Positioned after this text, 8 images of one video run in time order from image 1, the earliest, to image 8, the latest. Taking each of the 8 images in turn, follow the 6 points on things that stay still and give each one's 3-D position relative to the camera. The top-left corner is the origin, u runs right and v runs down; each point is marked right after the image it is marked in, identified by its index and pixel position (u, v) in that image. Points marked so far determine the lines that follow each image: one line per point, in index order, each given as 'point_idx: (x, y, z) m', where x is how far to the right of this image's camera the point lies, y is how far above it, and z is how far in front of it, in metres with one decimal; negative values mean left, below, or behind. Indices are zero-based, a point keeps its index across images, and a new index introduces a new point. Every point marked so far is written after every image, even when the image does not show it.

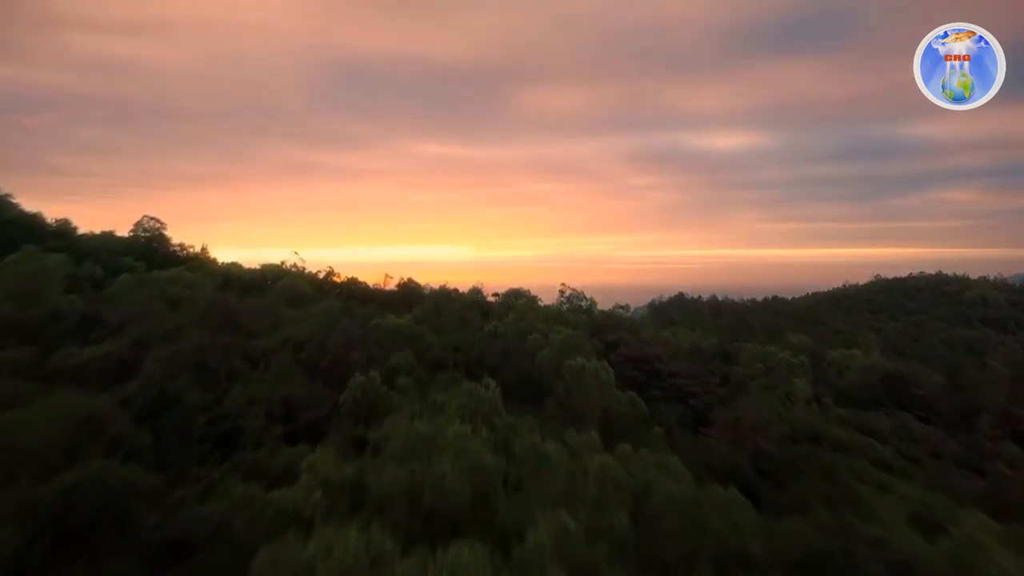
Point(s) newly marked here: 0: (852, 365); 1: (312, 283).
0: (+4.1, -0.9, +12.9) m
1: (-2.5, 0.0, +13.5) m
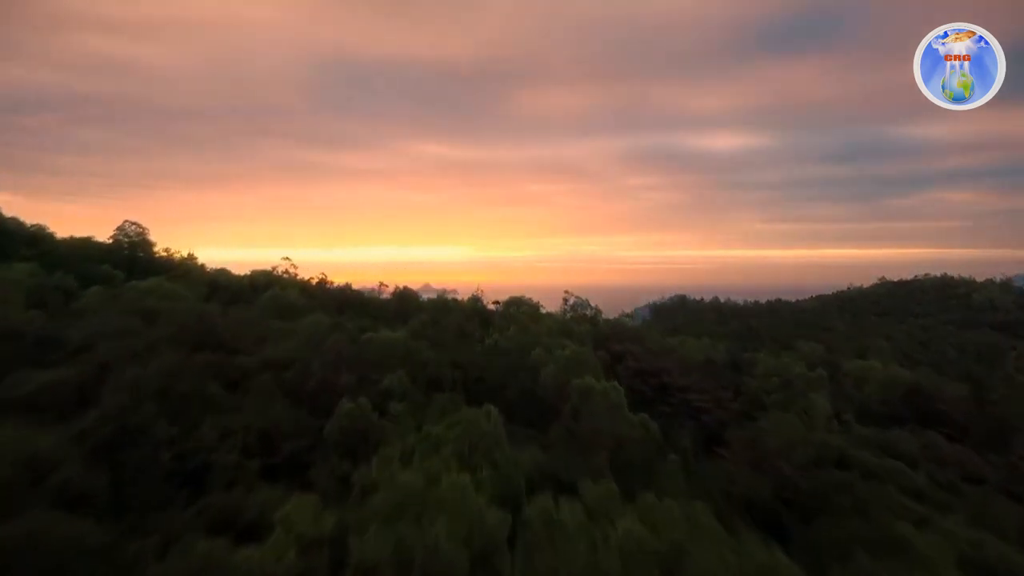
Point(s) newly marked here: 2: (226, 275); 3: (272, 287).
0: (+4.1, -1.0, +12.3) m
1: (-2.5, -0.1, +12.9) m
2: (-3.6, +0.1, +13.5) m
3: (-2.9, 0.0, +13.1) m
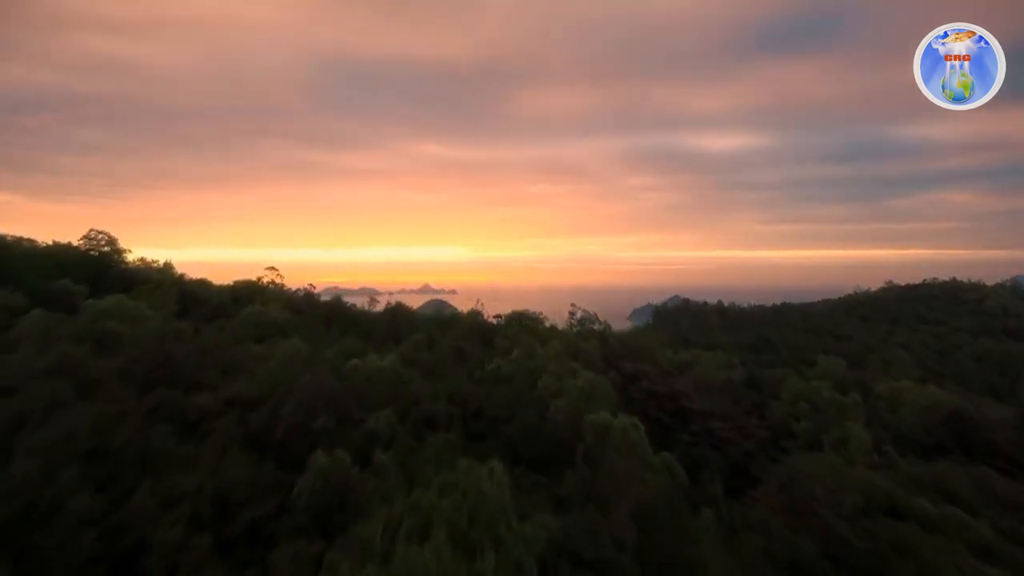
0: (+4.1, -1.2, +11.3) m
1: (-2.5, -0.2, +11.9) m
2: (-3.6, 0.0, +12.5) m
3: (-2.9, -0.2, +12.1) m
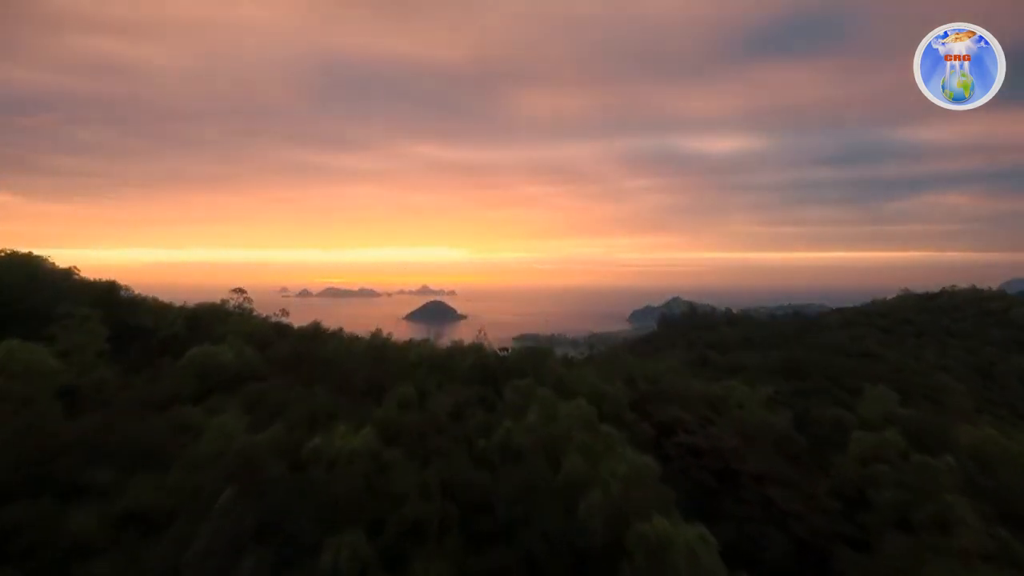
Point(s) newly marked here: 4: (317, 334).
0: (+4.2, -1.4, +9.3) m
1: (-2.4, -0.5, +9.9) m
2: (-3.5, -0.3, +10.5) m
3: (-2.8, -0.4, +10.1) m
4: (-2.0, -0.5, +11.1) m
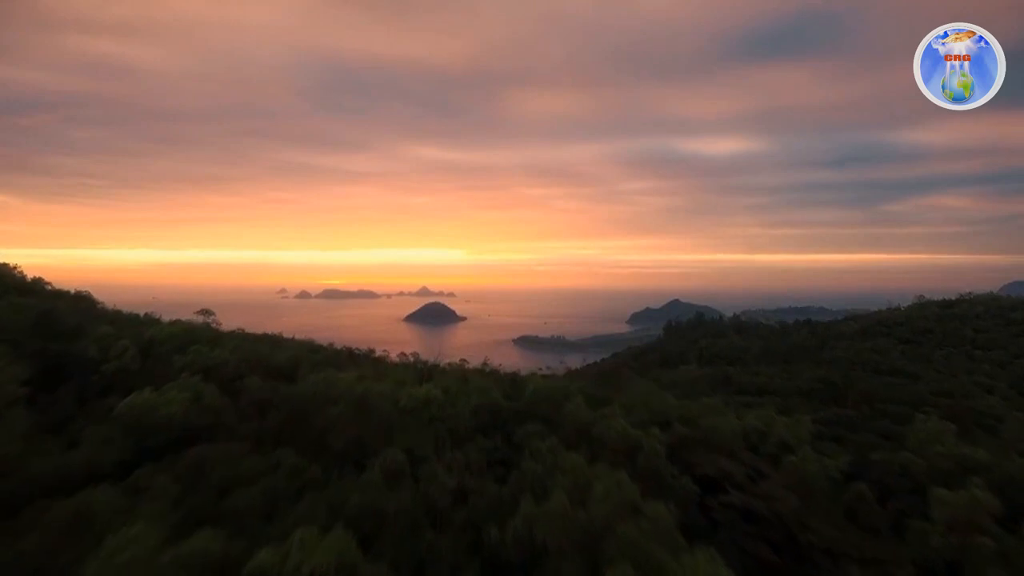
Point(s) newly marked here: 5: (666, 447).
0: (+4.3, -1.6, +7.7) m
1: (-2.3, -0.7, +8.3) m
2: (-3.4, -0.5, +8.9) m
3: (-2.7, -0.6, +8.5) m
4: (-1.9, -0.7, +9.4) m
5: (+1.2, -1.2, +8.2) m
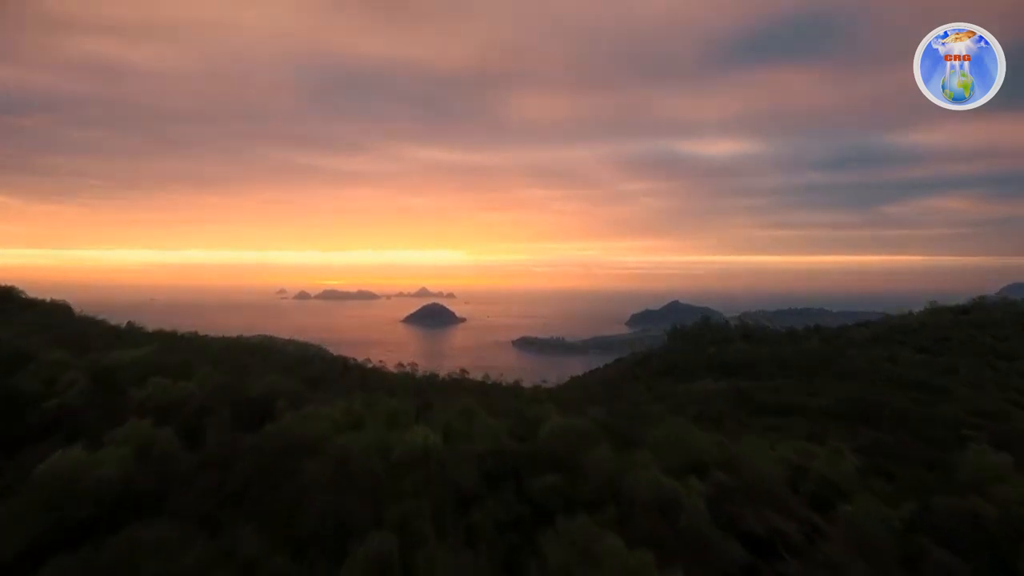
0: (+4.4, -1.8, +6.5) m
1: (-2.2, -0.8, +7.0) m
2: (-3.3, -0.6, +7.7) m
3: (-2.6, -0.8, +7.2) m
4: (-1.8, -0.8, +8.2) m
5: (+1.3, -1.4, +6.9) m
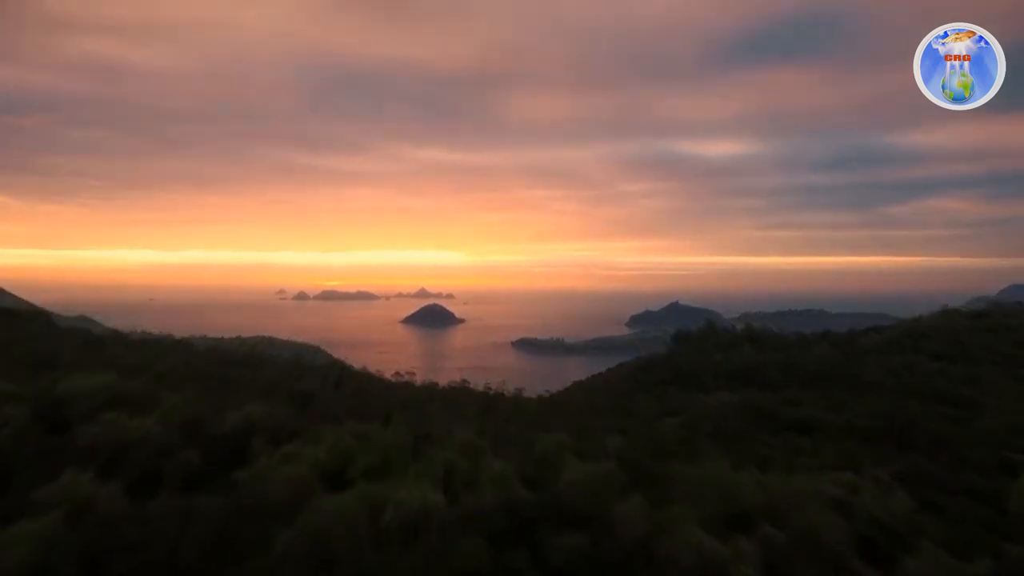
0: (+4.5, -1.9, +5.4) m
1: (-2.1, -1.0, +6.0) m
2: (-3.2, -0.8, +6.6) m
3: (-2.5, -0.9, +6.2) m
4: (-1.7, -1.0, +7.1) m
5: (+1.3, -1.5, +5.9) m
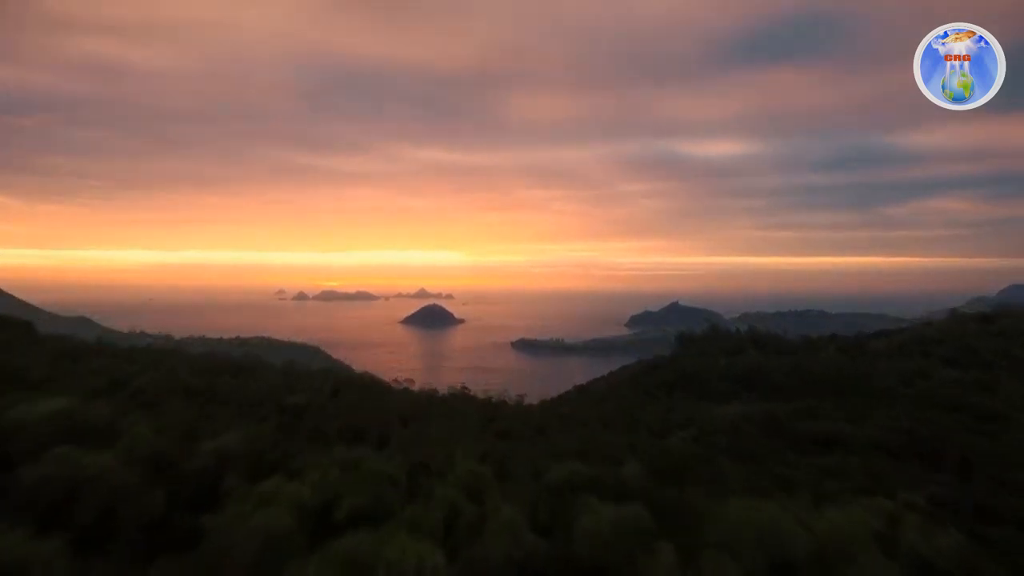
0: (+4.5, -2.0, +4.6) m
1: (-2.1, -1.1, +5.1) m
2: (-3.2, -0.9, +5.7) m
3: (-2.5, -1.0, +5.3) m
4: (-1.7, -1.1, +6.3) m
5: (+1.4, -1.6, +5.0) m
